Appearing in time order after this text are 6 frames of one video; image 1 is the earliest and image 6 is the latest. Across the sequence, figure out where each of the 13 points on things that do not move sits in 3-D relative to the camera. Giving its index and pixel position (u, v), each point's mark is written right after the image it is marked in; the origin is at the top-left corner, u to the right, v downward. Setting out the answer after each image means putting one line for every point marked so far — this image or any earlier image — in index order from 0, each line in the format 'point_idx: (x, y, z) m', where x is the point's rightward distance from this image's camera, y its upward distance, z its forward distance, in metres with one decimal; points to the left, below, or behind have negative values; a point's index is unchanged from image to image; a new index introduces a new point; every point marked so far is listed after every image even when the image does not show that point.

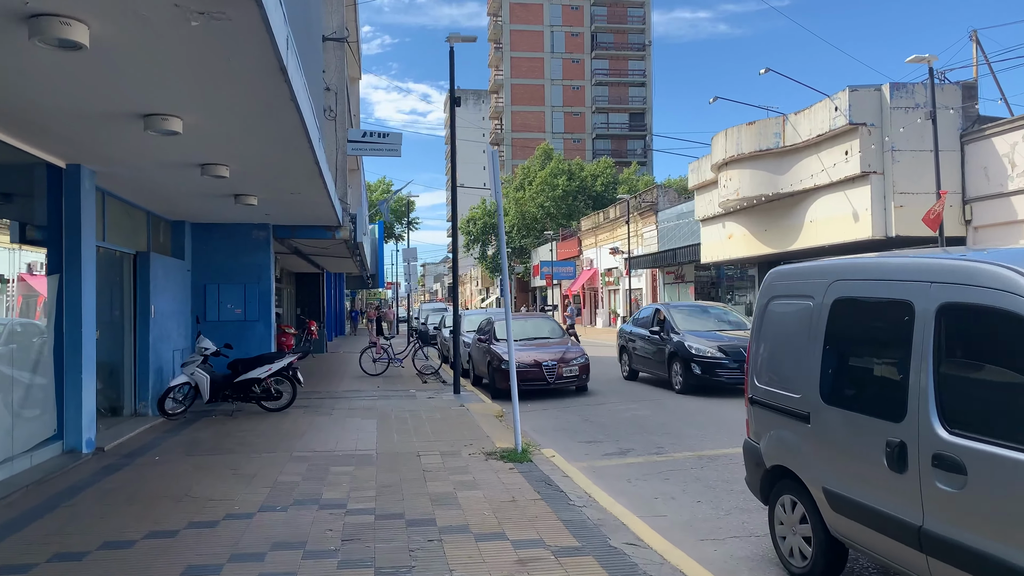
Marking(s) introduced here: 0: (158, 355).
0: (-4.8, -0.9, +10.7) m
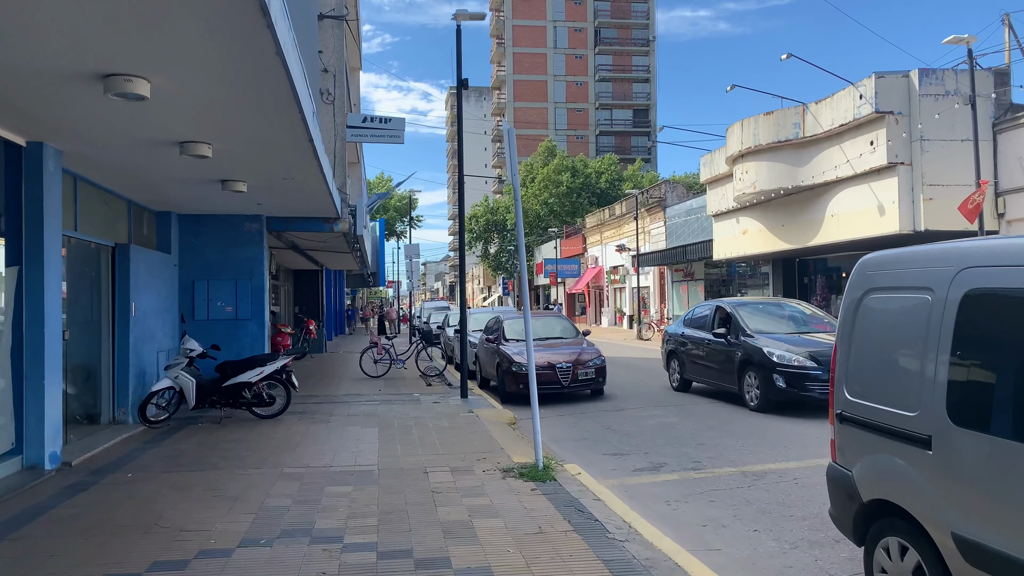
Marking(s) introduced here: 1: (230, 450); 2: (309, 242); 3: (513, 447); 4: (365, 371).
0: (-4.6, -0.9, +9.8) m
1: (-2.8, -1.6, +7.9) m
2: (-3.7, +0.9, +14.4) m
3: (0.0, -1.6, +7.9) m
4: (-2.9, -1.7, +15.6) m
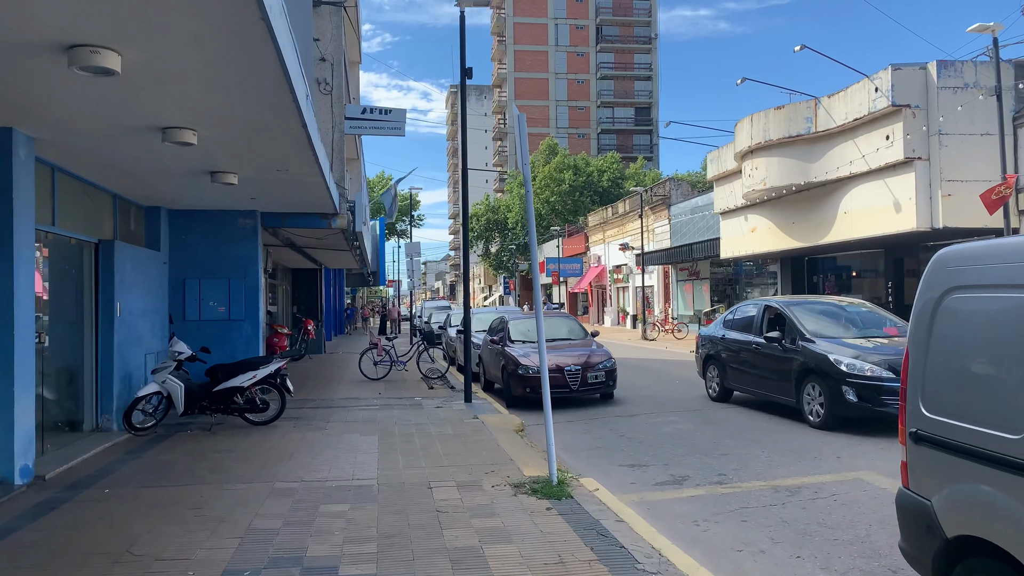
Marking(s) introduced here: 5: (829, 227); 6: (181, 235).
0: (-4.5, -0.9, +9.2) m
1: (-2.7, -1.6, +7.3) m
2: (-3.6, +0.9, +13.9) m
3: (+0.1, -1.6, +7.4) m
4: (-2.8, -1.6, +15.0) m
5: (+8.0, +1.5, +19.7) m
6: (-4.7, +0.7, +11.2) m
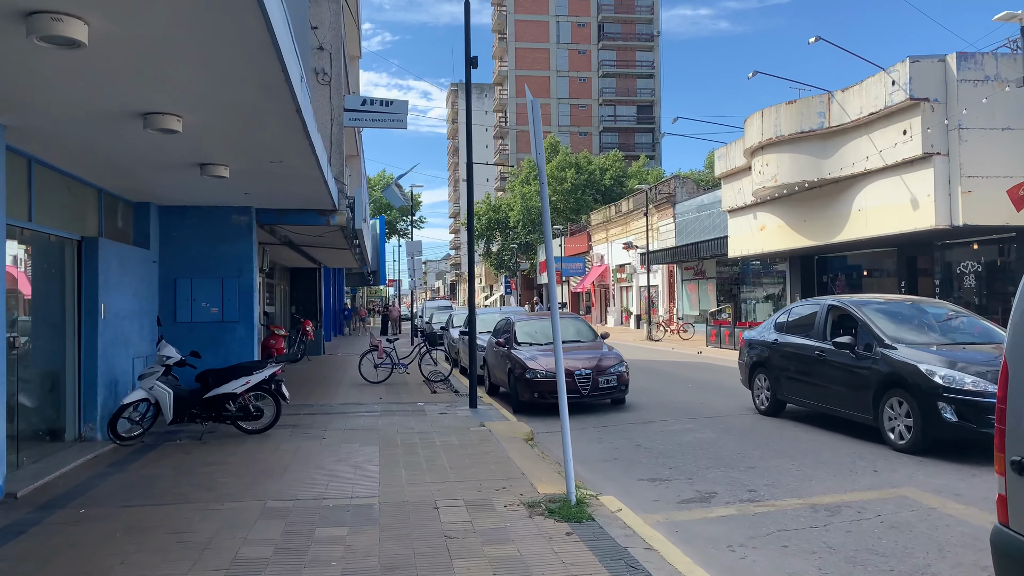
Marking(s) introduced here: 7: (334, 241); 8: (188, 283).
0: (-4.4, -0.9, +8.7) m
1: (-2.6, -1.6, +6.8) m
2: (-3.5, +0.9, +13.3) m
3: (+0.2, -1.6, +6.8) m
4: (-2.7, -1.6, +14.5) m
5: (+8.1, +1.6, +19.2) m
6: (-4.6, +0.7, +10.7) m
7: (-3.2, +0.9, +14.2) m
8: (-4.4, +0.1, +10.6) m
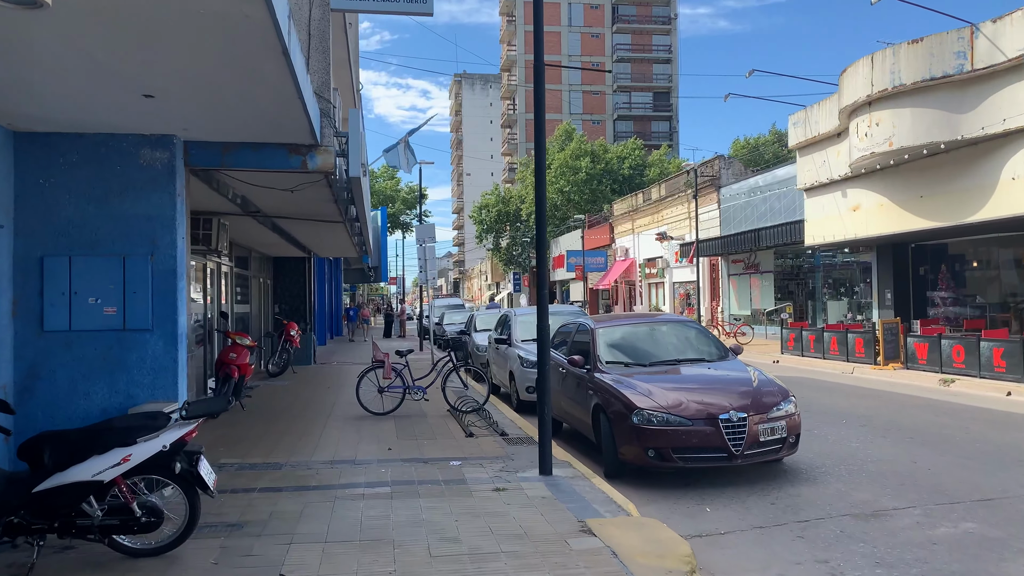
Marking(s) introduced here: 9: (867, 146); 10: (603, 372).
0: (-3.6, -0.7, +4.3) m
1: (-1.8, -1.5, +2.4) m
2: (-2.7, +1.0, +8.9) m
3: (+1.0, -1.5, +2.4) m
4: (-1.9, -1.5, +10.1) m
5: (+8.9, +1.7, +14.8) m
6: (-3.8, +0.9, +6.2) m
7: (-2.4, +1.0, +9.8) m
8: (-3.6, +0.2, +6.2) m
9: (+7.5, +3.0, +16.5) m
10: (+0.9, -0.8, +7.6) m
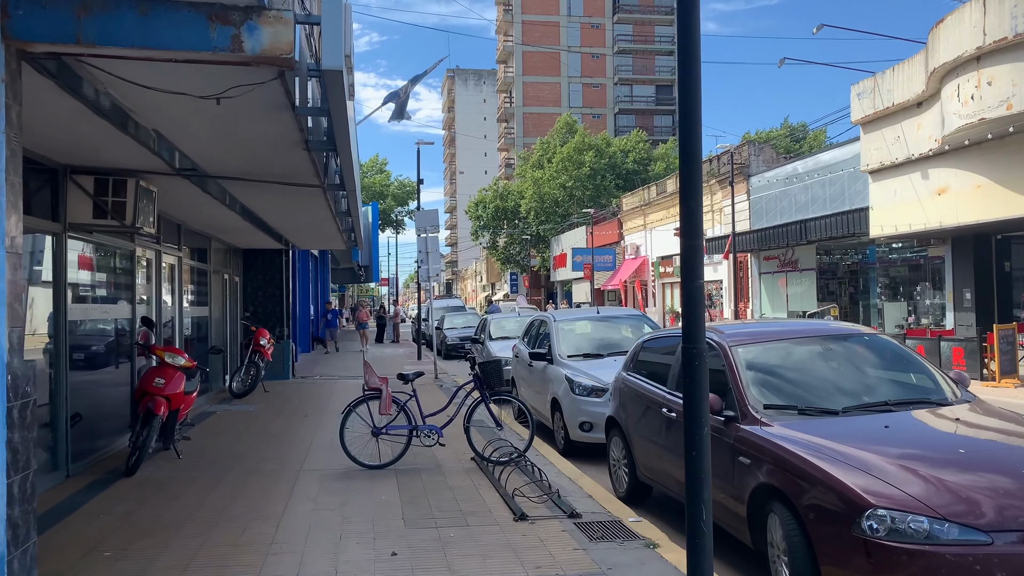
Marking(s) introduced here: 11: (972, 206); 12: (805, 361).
0: (-3.0, -0.7, +1.0) m
1: (-1.2, -1.4, -0.9) m
2: (-2.2, +1.0, +5.7) m
3: (+1.6, -1.4, -0.8) m
4: (-1.4, -1.5, +6.8) m
5: (+9.3, +1.7, +11.7) m
6: (-3.2, +0.9, +3.0) m
7: (-1.9, +1.0, +6.6) m
8: (-3.0, +0.2, +3.0) m
9: (+7.9, +3.0, +13.4) m
10: (+1.4, -0.8, +4.5) m
11: (+8.8, +1.5, +14.8) m
12: (+1.8, -0.4, +5.2) m
